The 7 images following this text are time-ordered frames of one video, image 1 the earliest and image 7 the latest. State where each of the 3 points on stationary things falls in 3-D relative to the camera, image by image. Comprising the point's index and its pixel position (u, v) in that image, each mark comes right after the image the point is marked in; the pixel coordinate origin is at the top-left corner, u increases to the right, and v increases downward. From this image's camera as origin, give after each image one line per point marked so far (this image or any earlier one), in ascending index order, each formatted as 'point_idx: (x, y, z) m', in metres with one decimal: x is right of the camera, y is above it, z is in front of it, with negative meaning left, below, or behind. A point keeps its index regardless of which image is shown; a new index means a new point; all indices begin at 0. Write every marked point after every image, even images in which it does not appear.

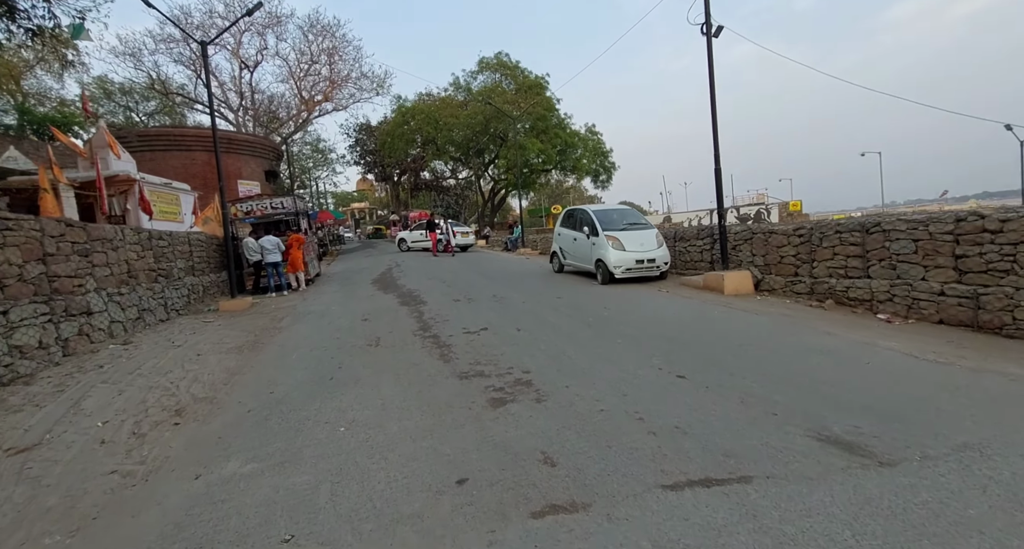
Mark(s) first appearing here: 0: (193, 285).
0: (-8.3, -0.3, +12.1) m
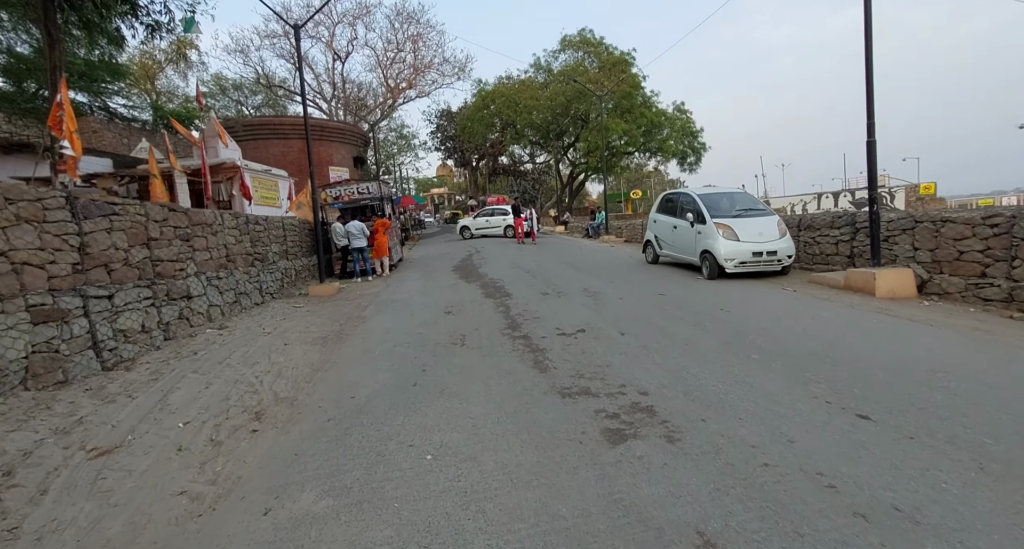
0: (-6.1, +0.1, +12.4) m
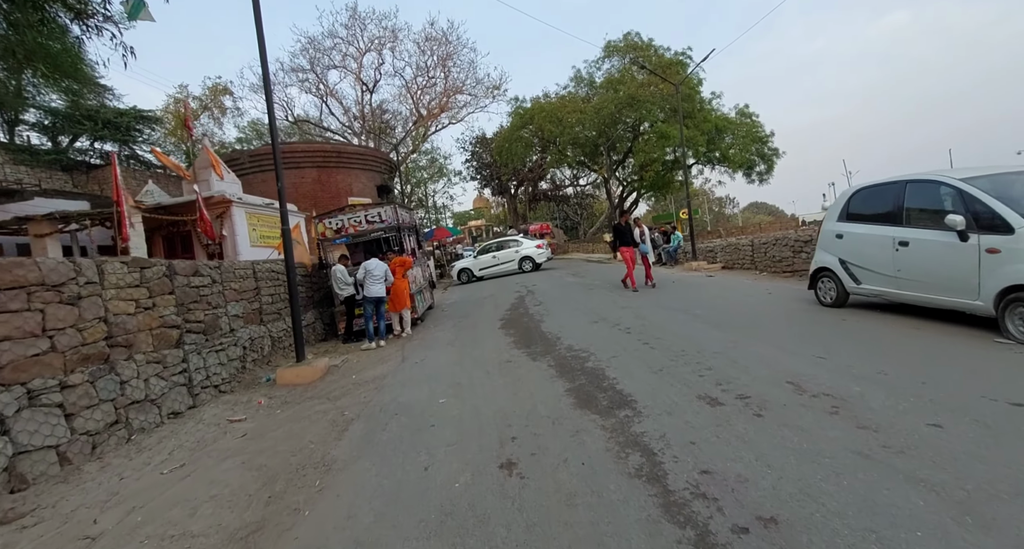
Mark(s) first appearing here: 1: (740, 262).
0: (-4.6, -1.2, +8.2) m
1: (+7.3, +0.4, +14.9) m
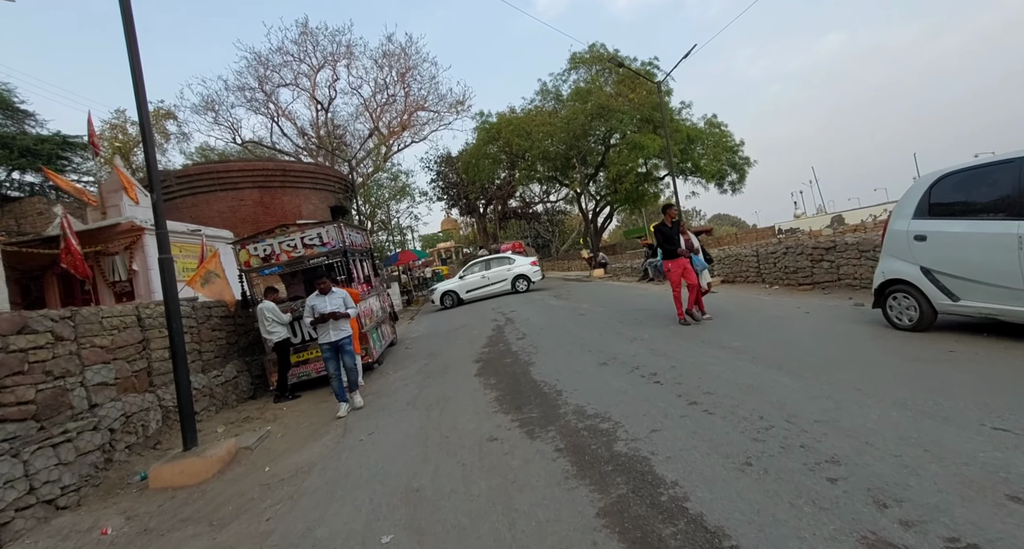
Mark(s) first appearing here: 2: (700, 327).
0: (-4.9, -1.8, +5.8) m
1: (+6.6, 0.0, +13.3) m
2: (+3.0, -0.8, +7.5) m
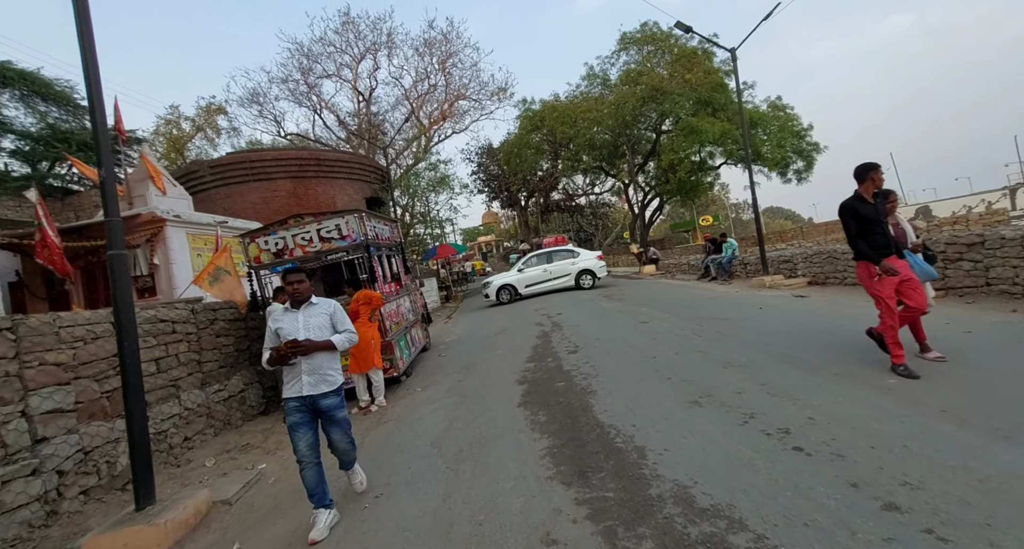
0: (-4.3, -1.8, +4.7) m
1: (+7.8, 0.0, +11.1) m
2: (+3.7, -0.9, +5.6) m
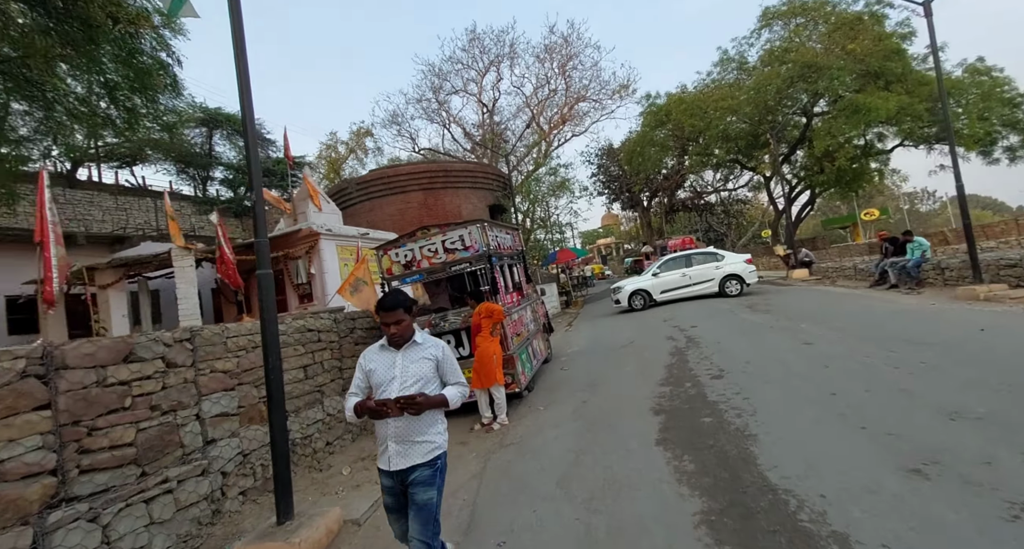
0: (-2.9, -2.0, +5.1) m
1: (+10.4, -0.2, +8.2) m
2: (+5.0, -1.0, +4.0) m
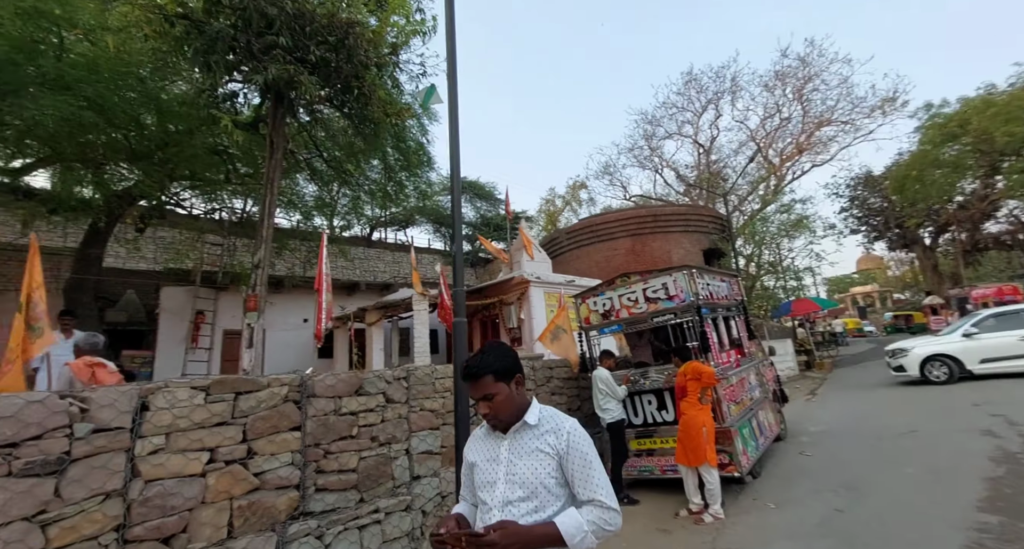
0: (-0.8, -2.6, +5.3) m
1: (+12.6, -0.9, +2.5) m
2: (+5.9, -1.4, +0.9) m
